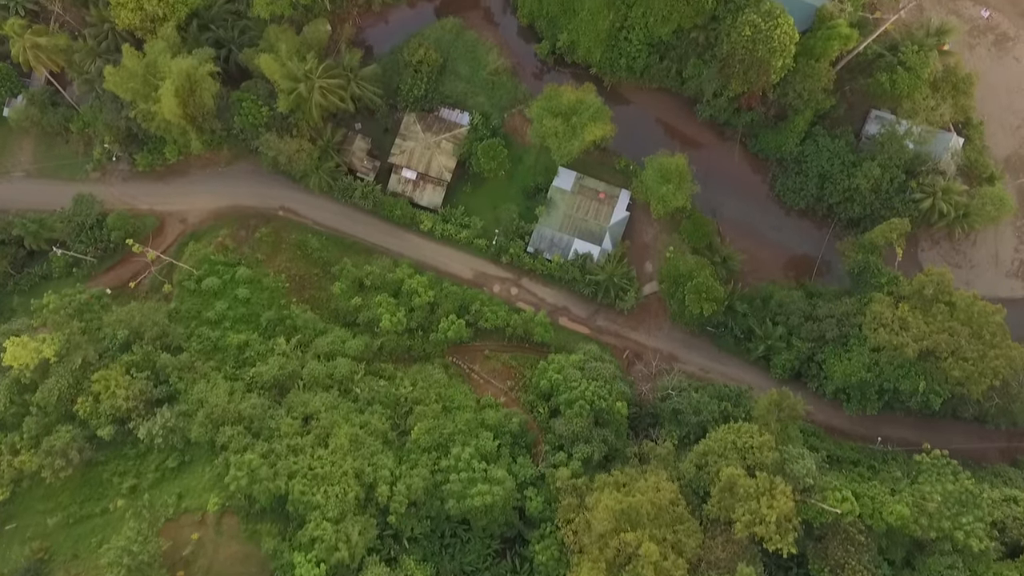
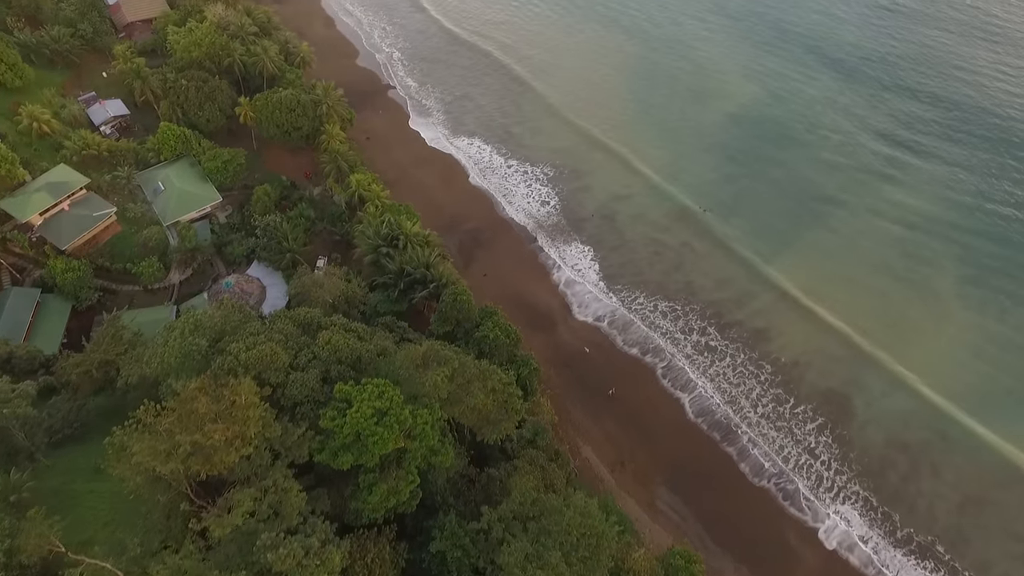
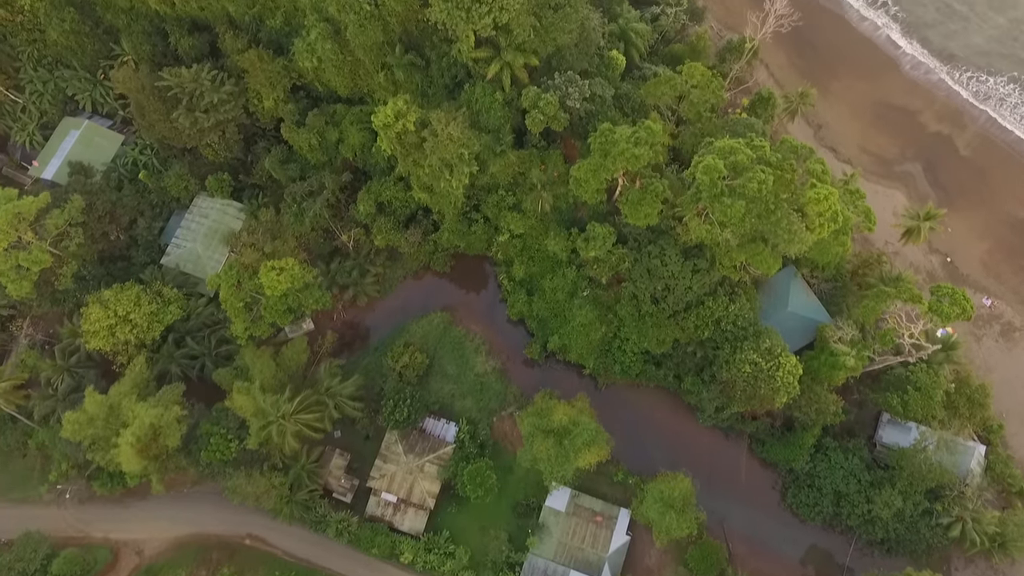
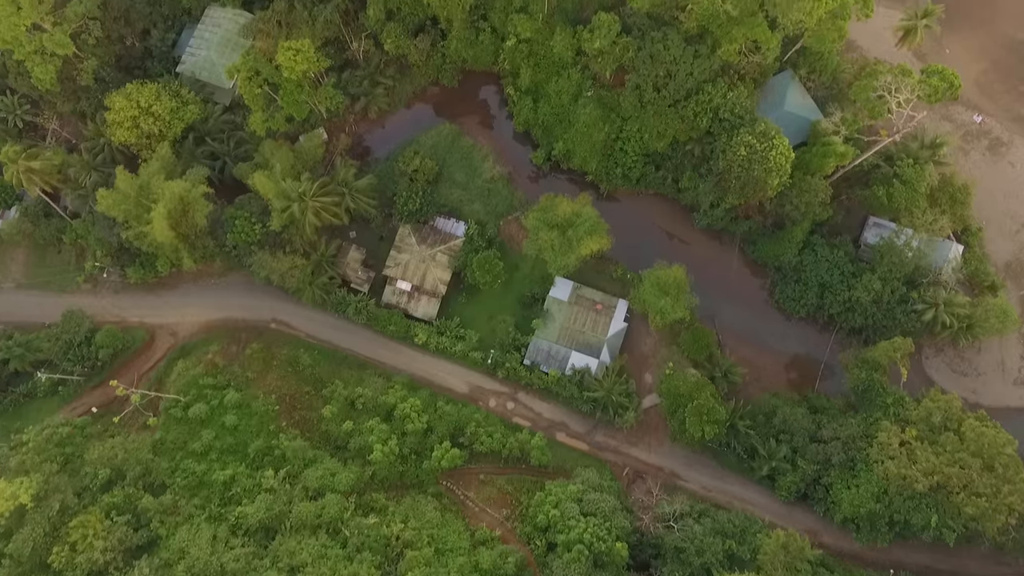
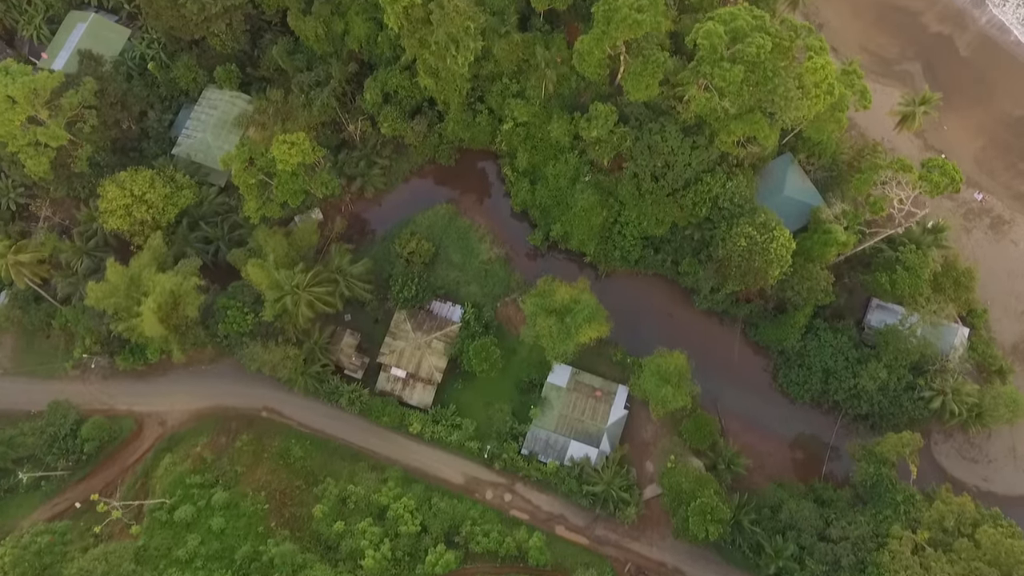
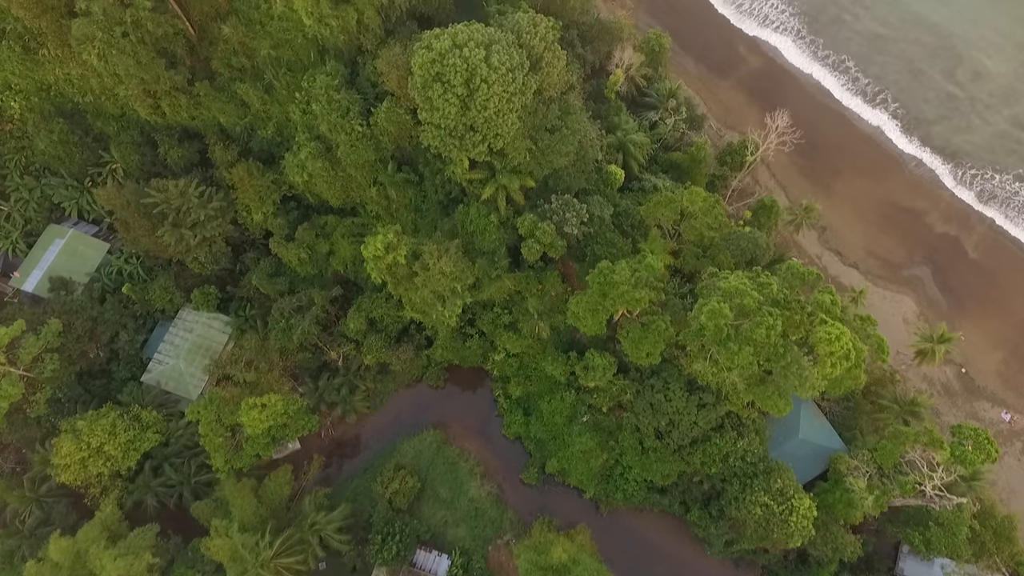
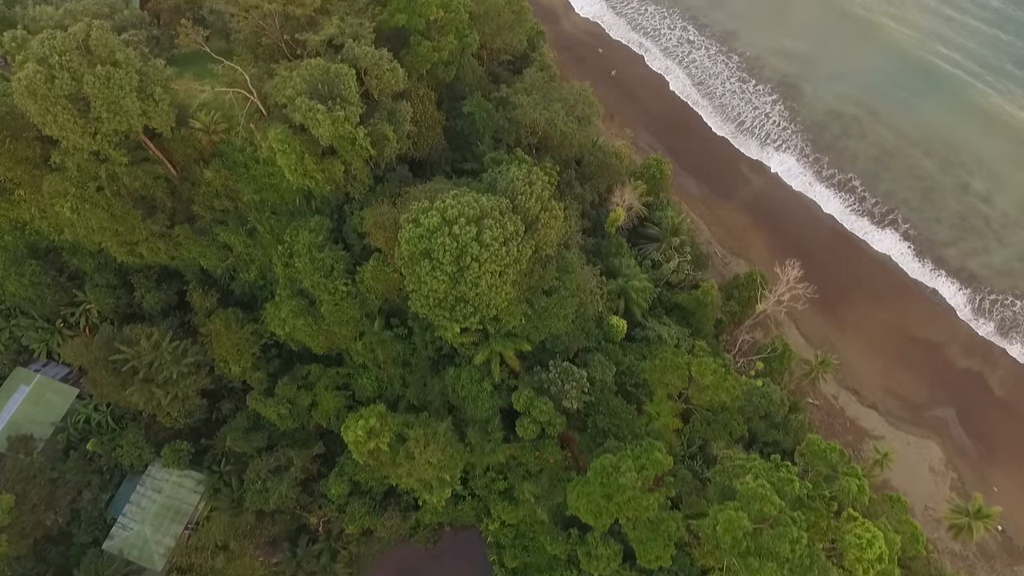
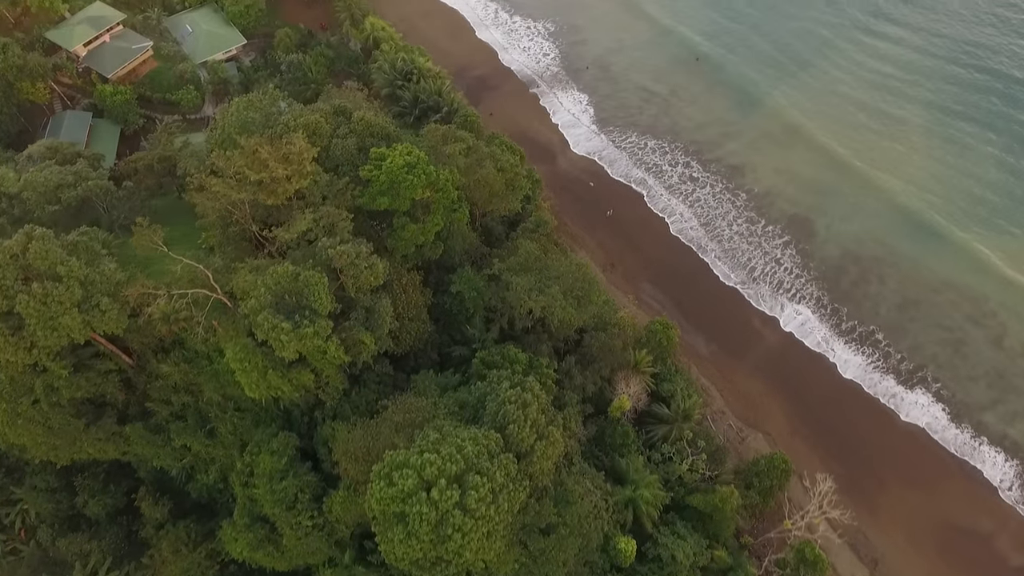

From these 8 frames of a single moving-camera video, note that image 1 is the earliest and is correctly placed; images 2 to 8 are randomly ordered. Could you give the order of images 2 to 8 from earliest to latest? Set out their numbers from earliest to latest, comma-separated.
4, 5, 3, 6, 7, 8, 2
